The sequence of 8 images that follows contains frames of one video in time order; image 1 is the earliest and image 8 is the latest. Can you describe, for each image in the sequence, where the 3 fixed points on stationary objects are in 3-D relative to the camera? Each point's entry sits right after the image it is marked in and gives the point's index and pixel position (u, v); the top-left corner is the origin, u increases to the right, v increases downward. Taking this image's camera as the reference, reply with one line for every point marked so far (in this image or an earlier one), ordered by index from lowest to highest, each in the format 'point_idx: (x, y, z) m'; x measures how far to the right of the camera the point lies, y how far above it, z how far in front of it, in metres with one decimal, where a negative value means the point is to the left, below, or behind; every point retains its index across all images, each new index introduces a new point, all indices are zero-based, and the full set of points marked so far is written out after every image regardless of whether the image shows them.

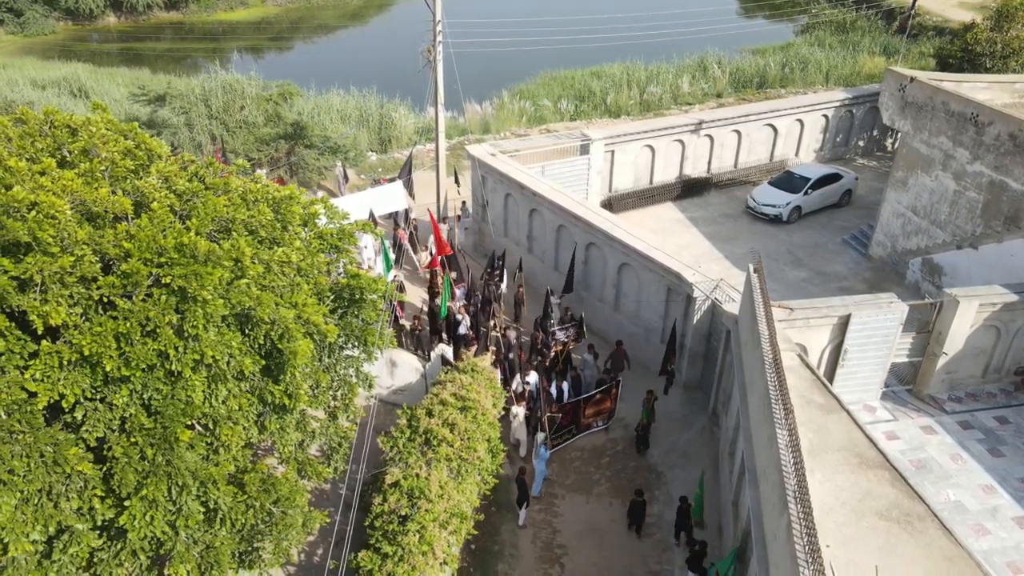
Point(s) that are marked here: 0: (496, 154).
0: (-0.4, +3.5, +19.3) m
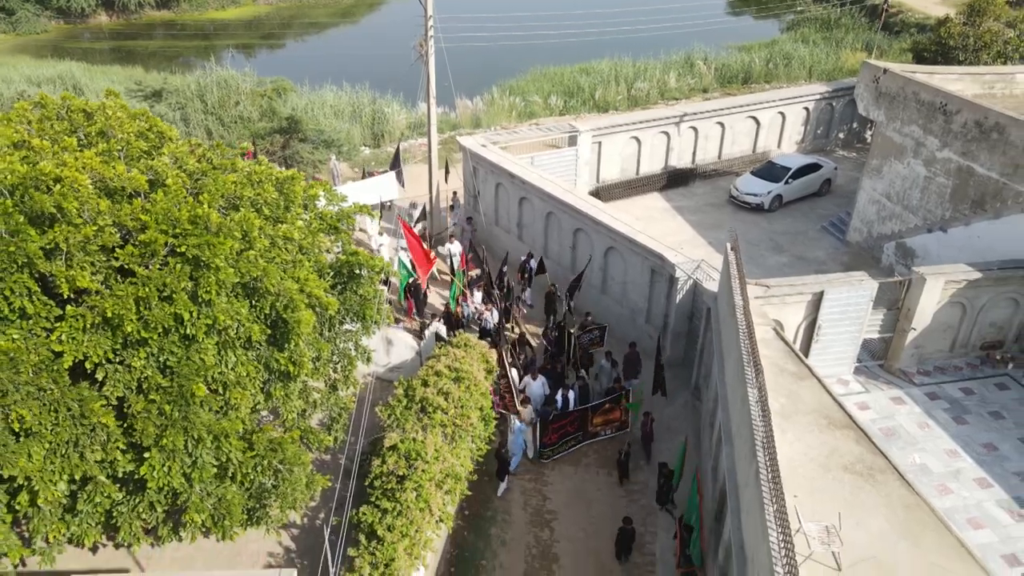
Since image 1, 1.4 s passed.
0: (-0.7, +3.9, +19.9) m
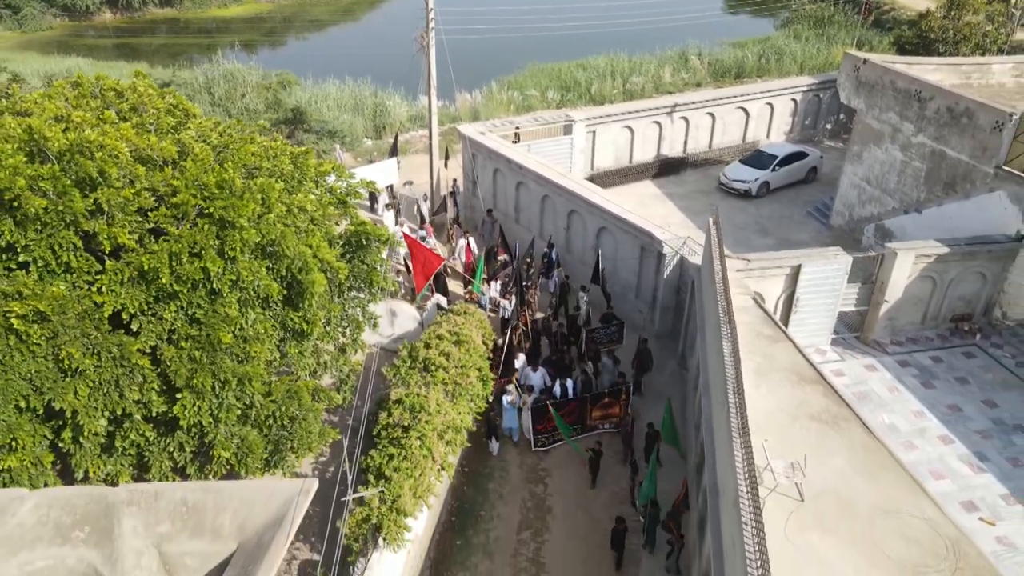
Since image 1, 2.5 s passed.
0: (-0.8, +4.4, +20.8) m
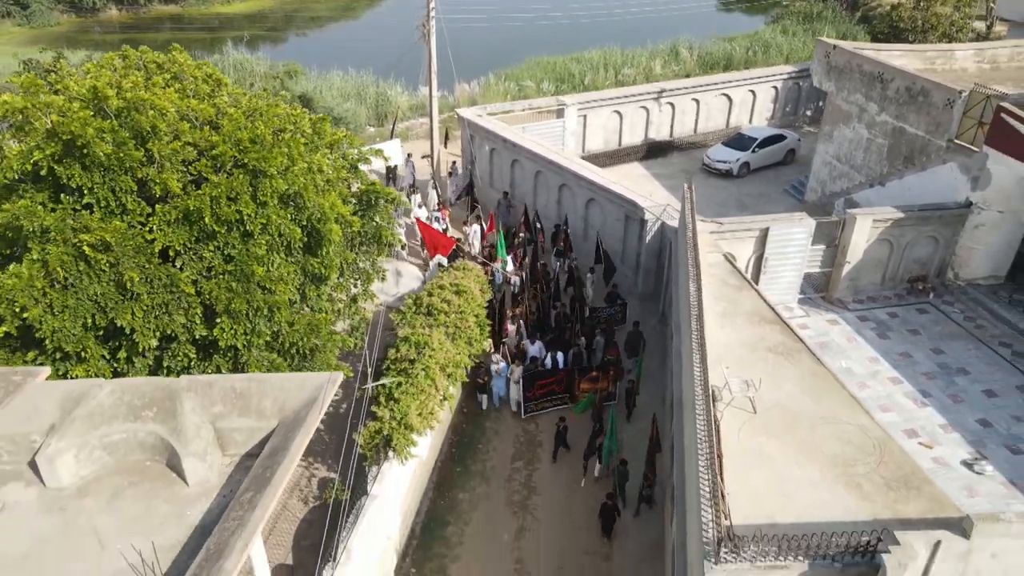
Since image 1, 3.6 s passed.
0: (-0.9, +5.3, +22.3) m
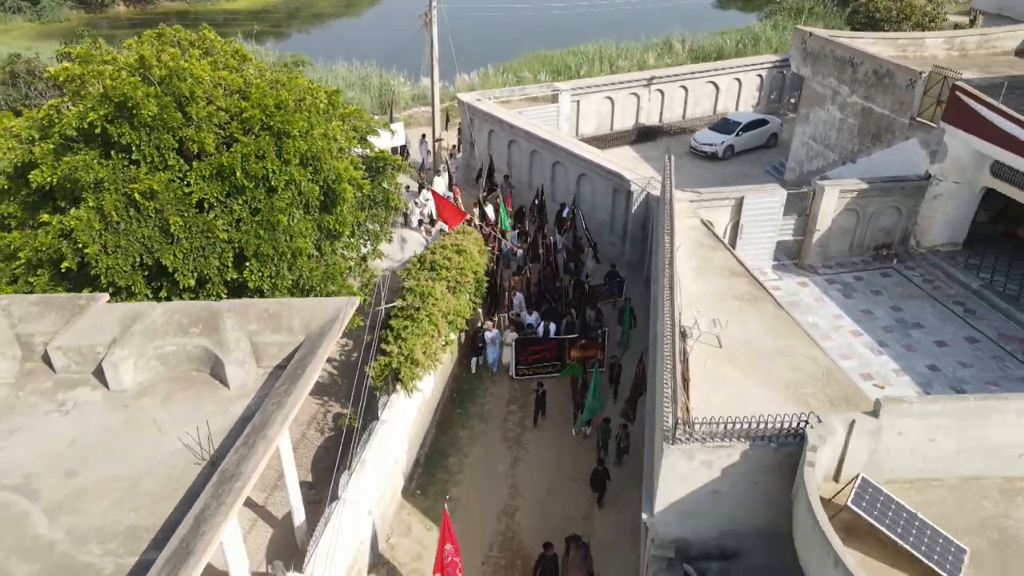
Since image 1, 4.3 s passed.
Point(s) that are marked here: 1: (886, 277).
0: (-1.0, +6.1, +23.7) m
1: (+9.0, +0.3, +17.6) m
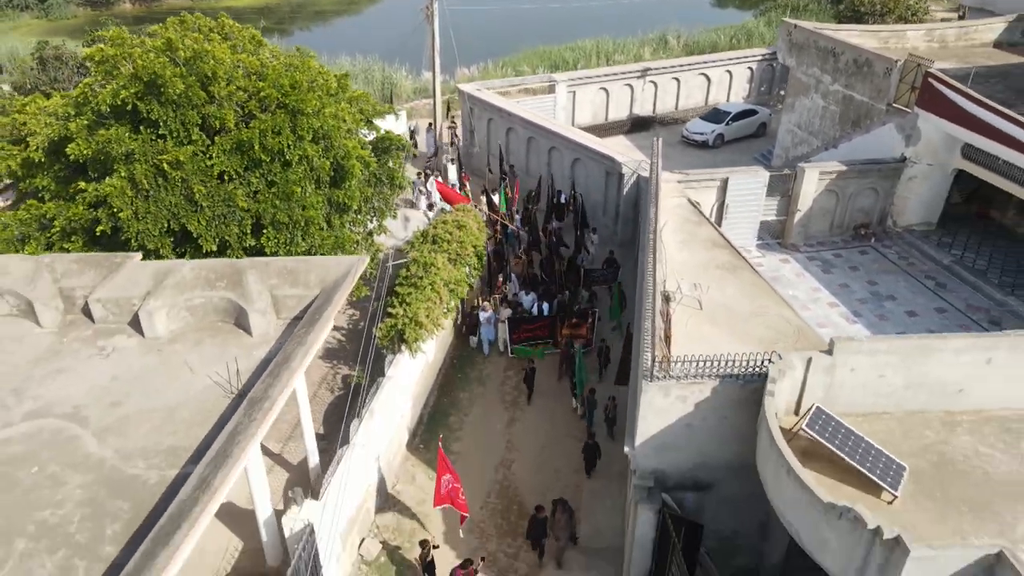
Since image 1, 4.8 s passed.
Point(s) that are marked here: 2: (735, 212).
0: (-1.1, +6.7, +24.7) m
1: (+8.9, +0.9, +18.6) m
2: (+5.7, +1.9, +18.7) m
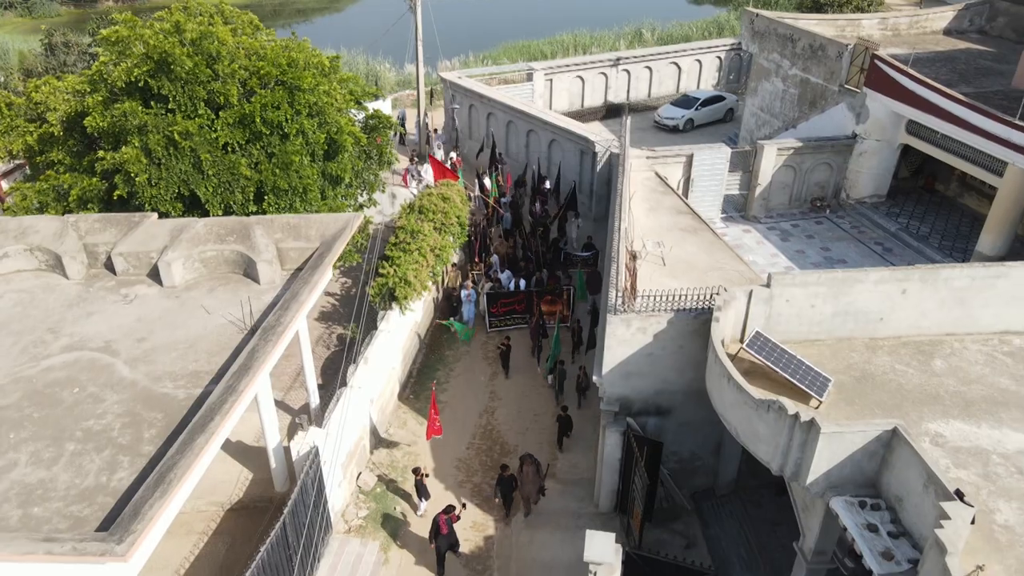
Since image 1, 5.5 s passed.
0: (-1.8, +7.5, +25.9) m
1: (+8.4, +1.8, +20.1) m
2: (+5.2, +2.8, +20.1) m
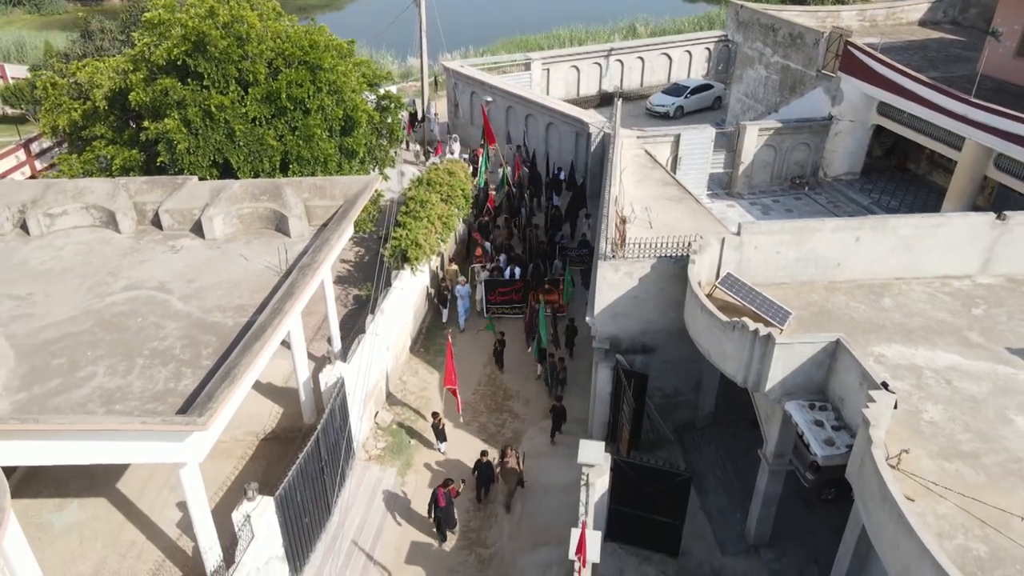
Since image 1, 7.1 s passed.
0: (-1.8, +8.3, +27.4) m
1: (+8.4, +2.6, +21.6) m
2: (+5.2, +3.6, +21.6) m
